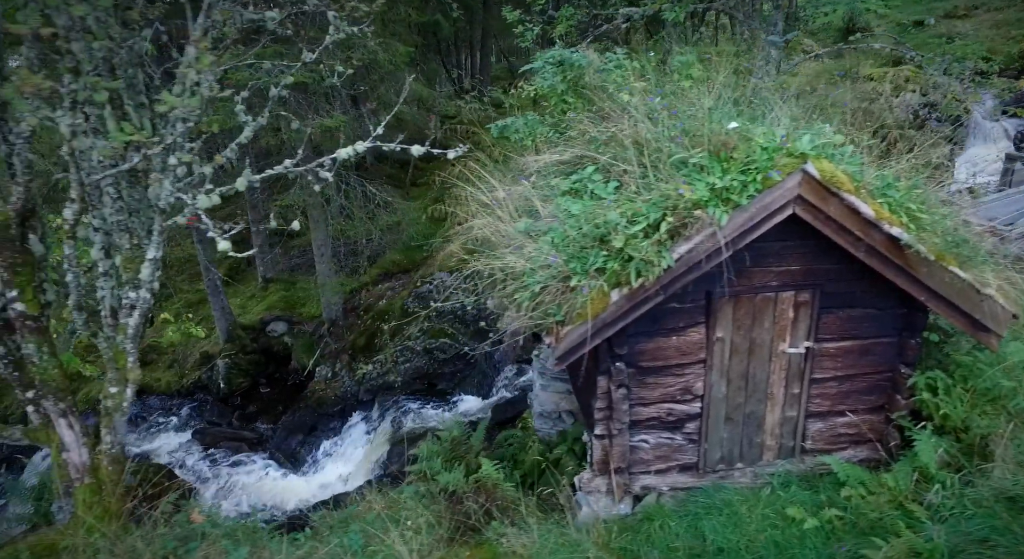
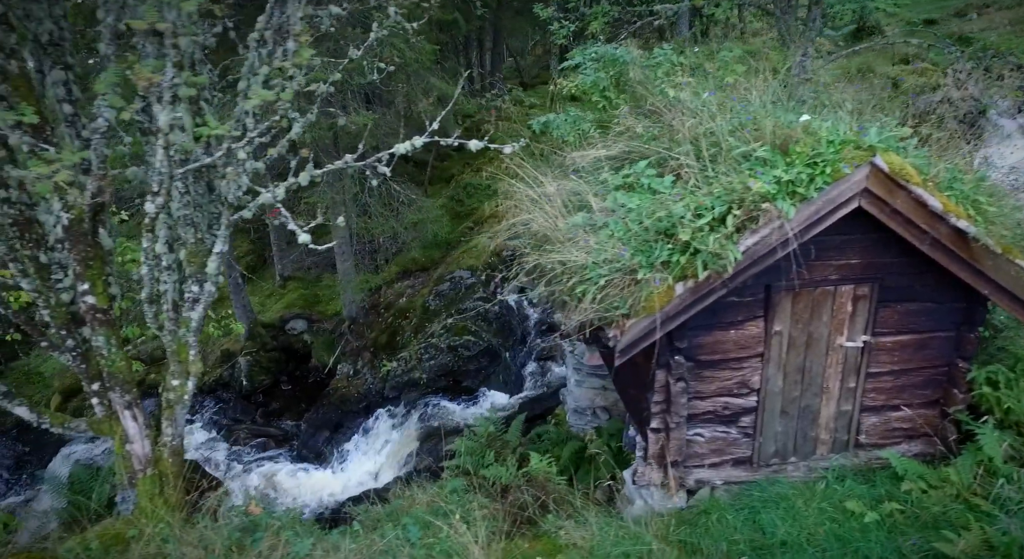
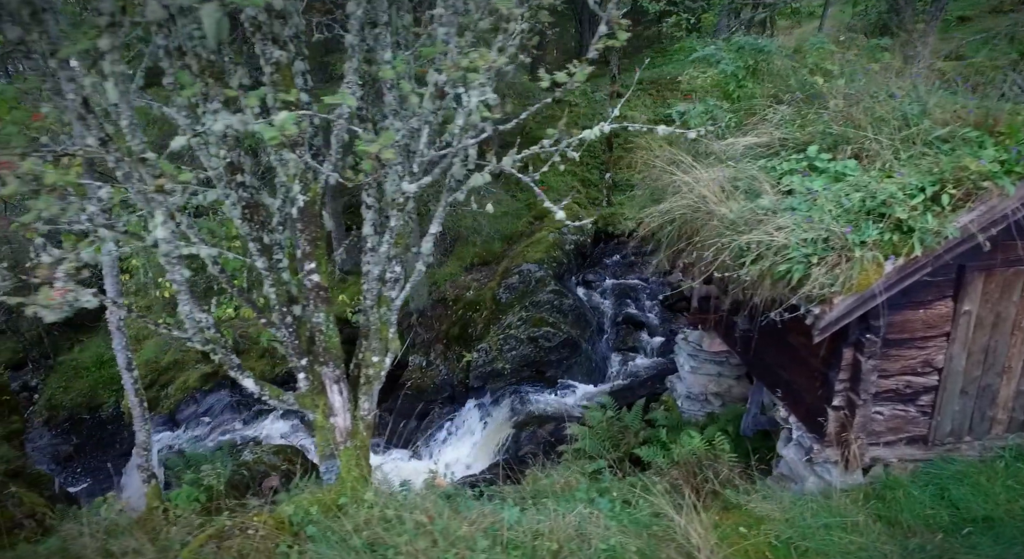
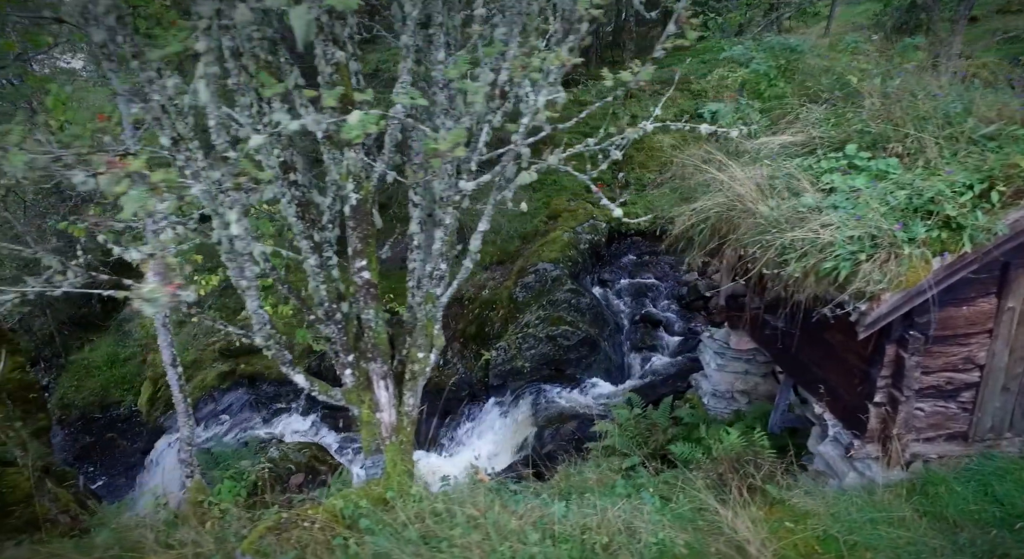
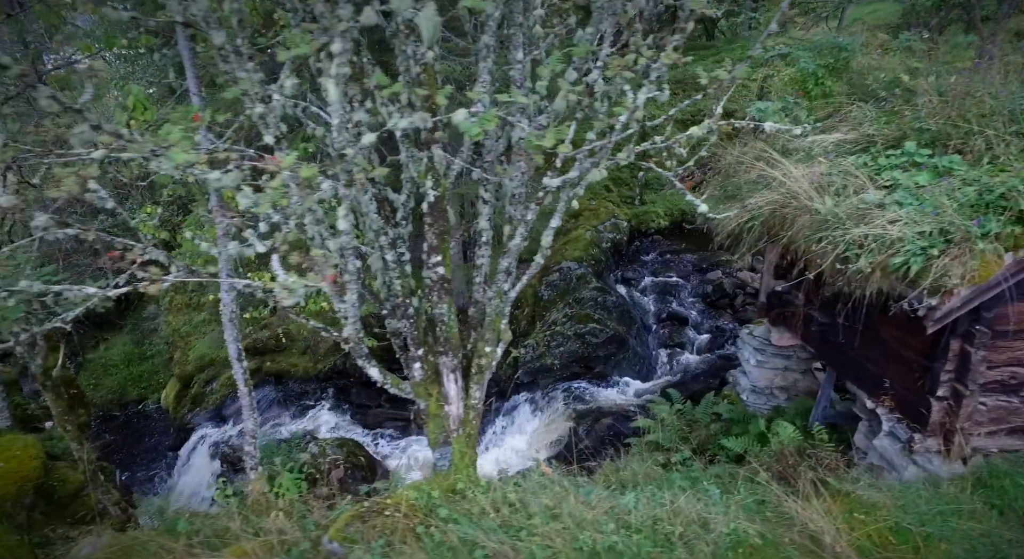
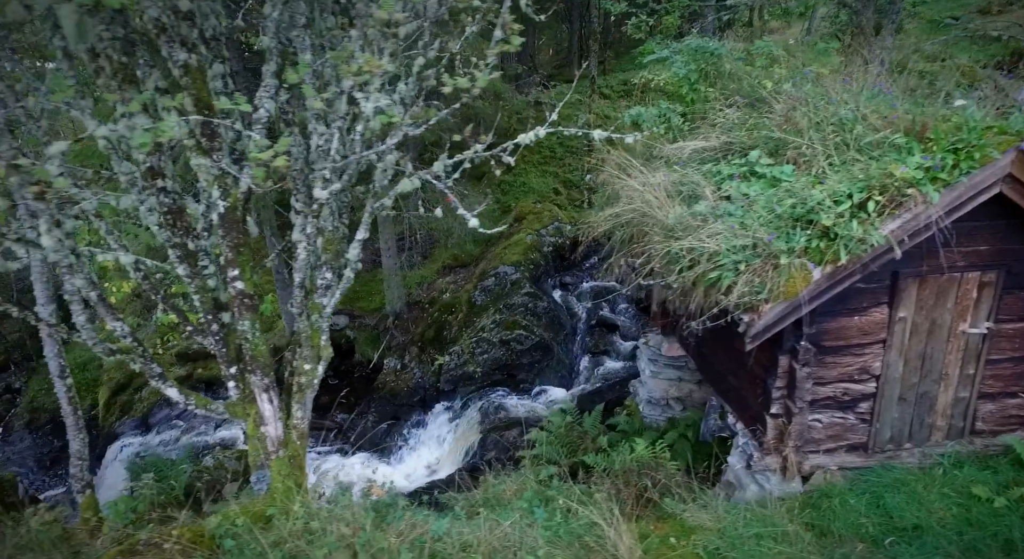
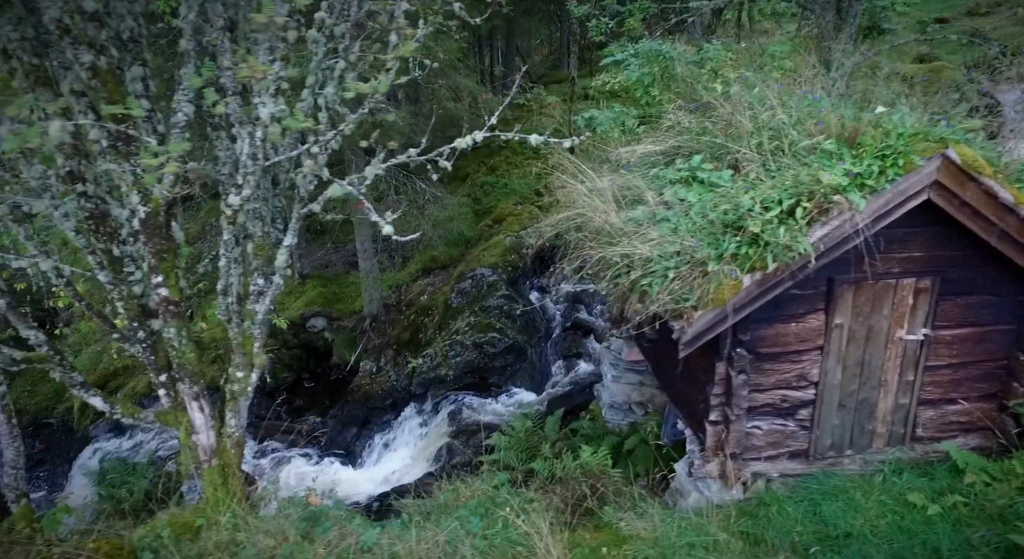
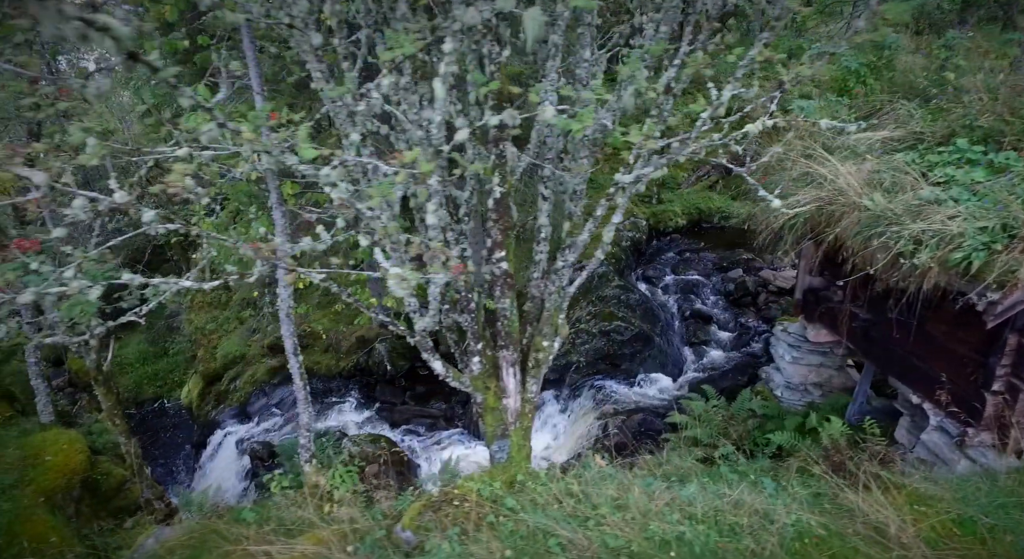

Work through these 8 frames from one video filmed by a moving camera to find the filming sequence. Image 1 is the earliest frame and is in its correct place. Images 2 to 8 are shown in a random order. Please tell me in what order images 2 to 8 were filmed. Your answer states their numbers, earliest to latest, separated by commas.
2, 7, 6, 3, 4, 5, 8
